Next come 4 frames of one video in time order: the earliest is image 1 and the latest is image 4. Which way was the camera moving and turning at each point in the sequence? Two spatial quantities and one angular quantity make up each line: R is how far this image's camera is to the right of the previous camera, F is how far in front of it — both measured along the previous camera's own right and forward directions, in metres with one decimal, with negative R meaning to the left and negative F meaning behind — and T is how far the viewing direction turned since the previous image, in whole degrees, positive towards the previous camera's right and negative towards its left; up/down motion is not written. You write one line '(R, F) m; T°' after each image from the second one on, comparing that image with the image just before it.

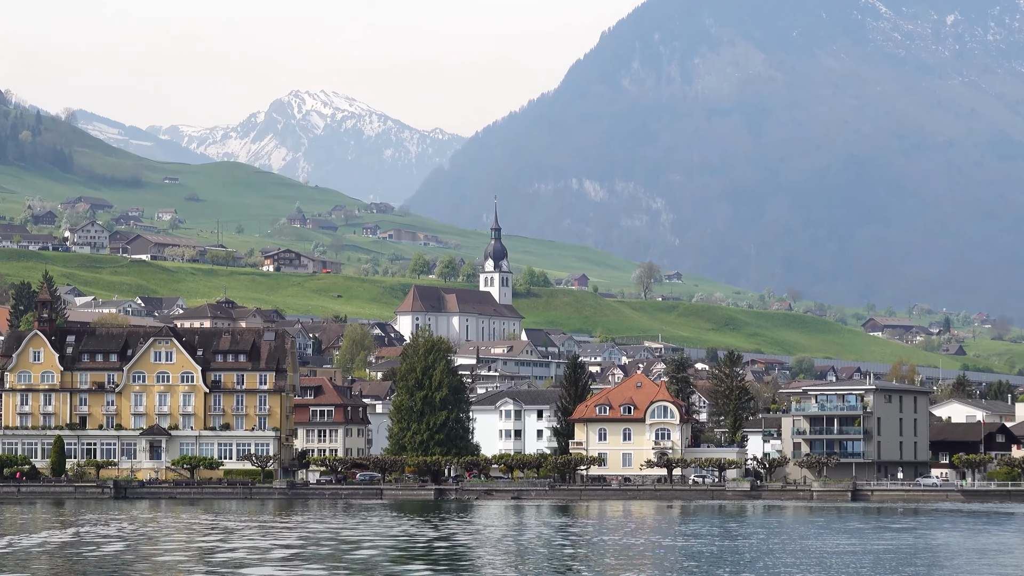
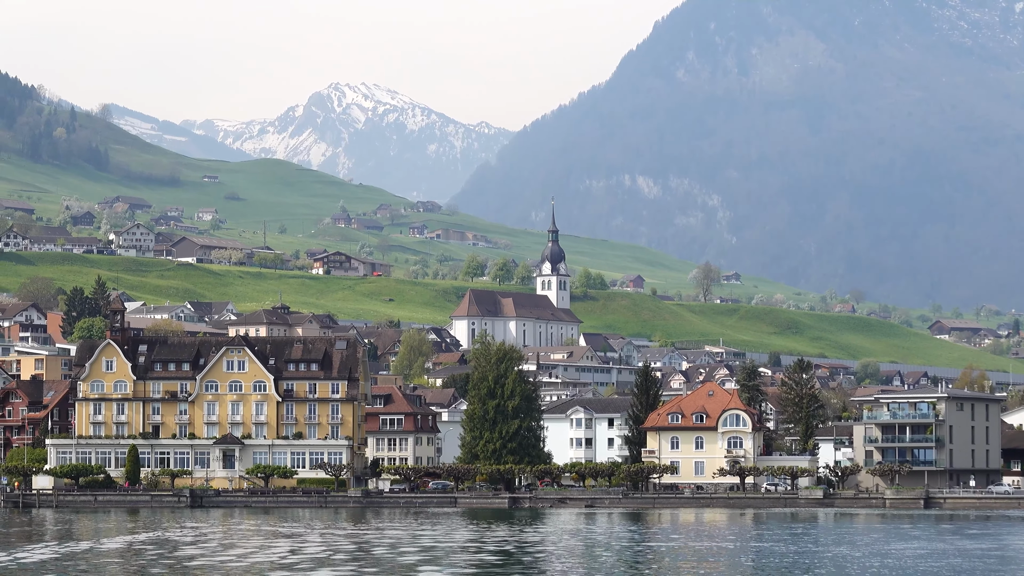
(-3.9, +4.1) m; -1°
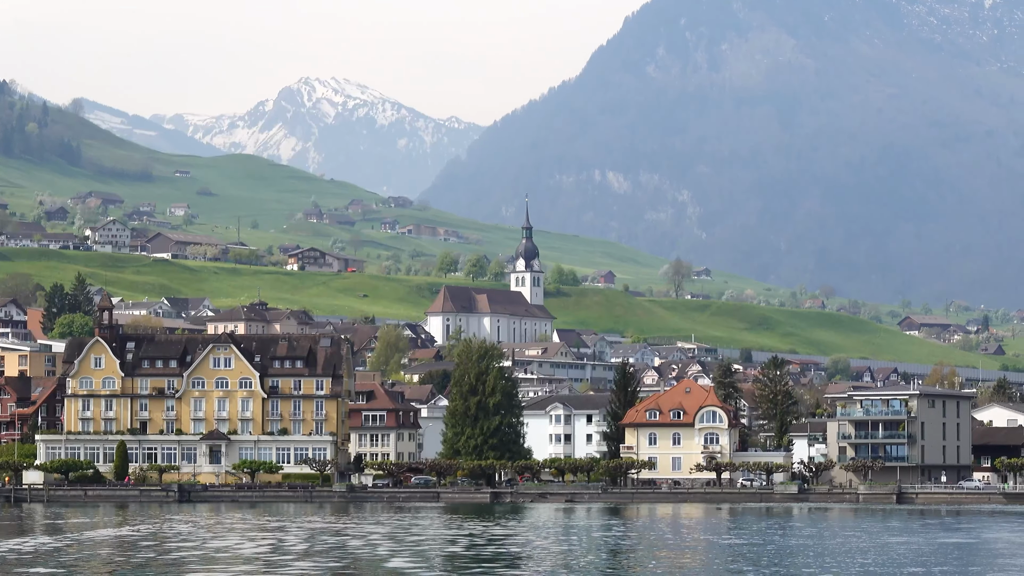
(-1.3, -2.3) m; +1°
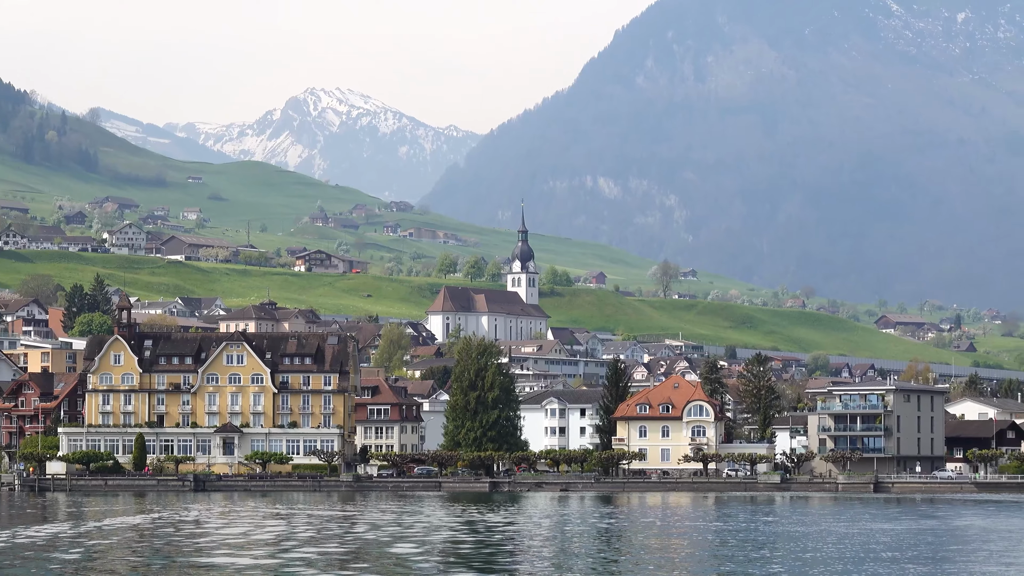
(+1.4, -7.7) m; 0°
